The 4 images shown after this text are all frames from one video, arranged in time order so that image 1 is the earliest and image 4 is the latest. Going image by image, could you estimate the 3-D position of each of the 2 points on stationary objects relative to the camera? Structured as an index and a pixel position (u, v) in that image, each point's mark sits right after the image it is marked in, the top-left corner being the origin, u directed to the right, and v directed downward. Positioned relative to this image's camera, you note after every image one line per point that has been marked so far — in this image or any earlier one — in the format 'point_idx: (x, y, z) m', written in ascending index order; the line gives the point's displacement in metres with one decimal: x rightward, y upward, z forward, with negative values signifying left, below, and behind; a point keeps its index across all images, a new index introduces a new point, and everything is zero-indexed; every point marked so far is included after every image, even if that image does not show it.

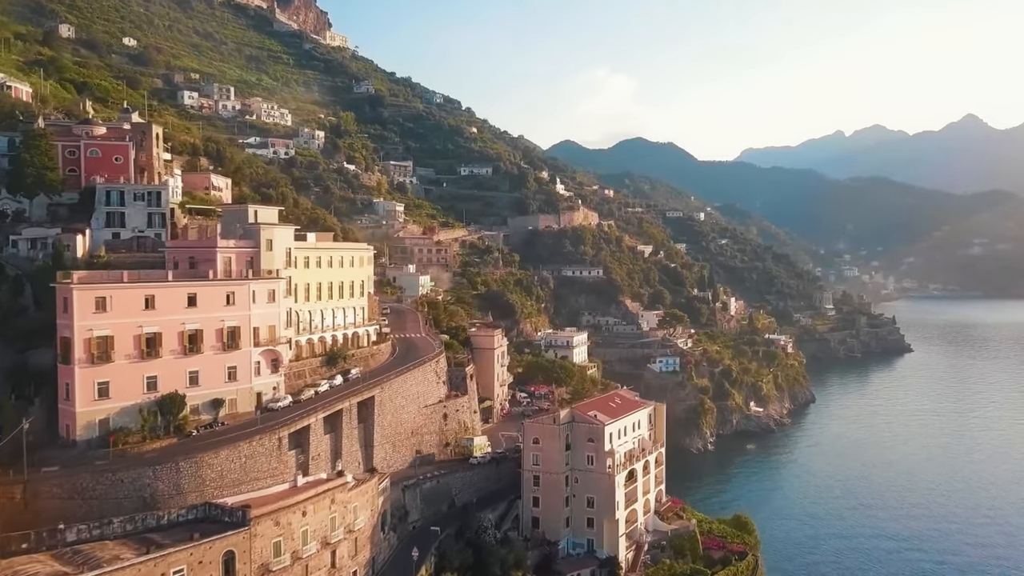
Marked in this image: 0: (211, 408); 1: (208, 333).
0: (-6.6, -2.7, +17.1) m
1: (-6.7, -1.0, +17.1) m
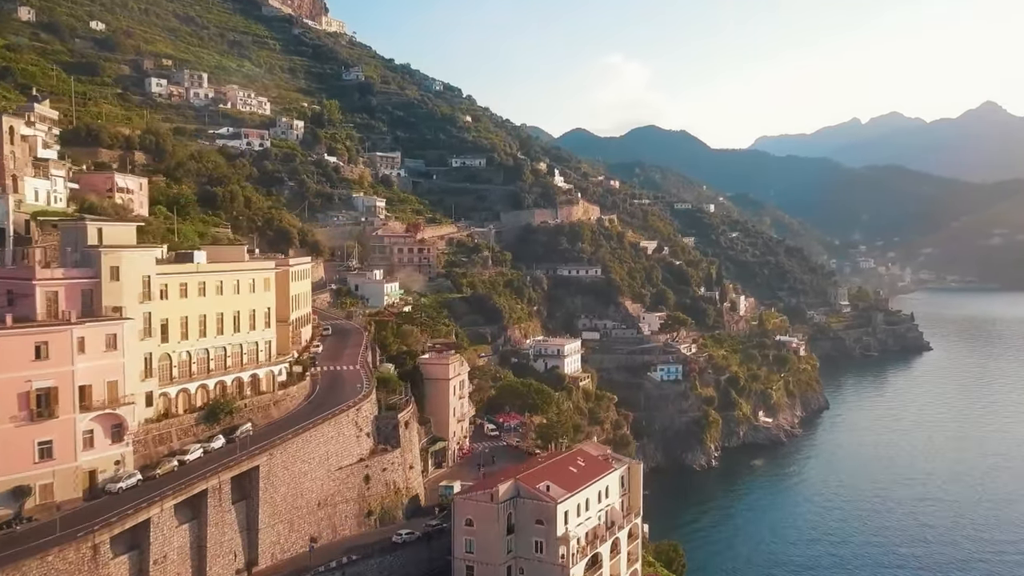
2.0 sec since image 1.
0: (-8.2, -3.5, +12.7) m
1: (-8.3, -1.8, +12.7) m
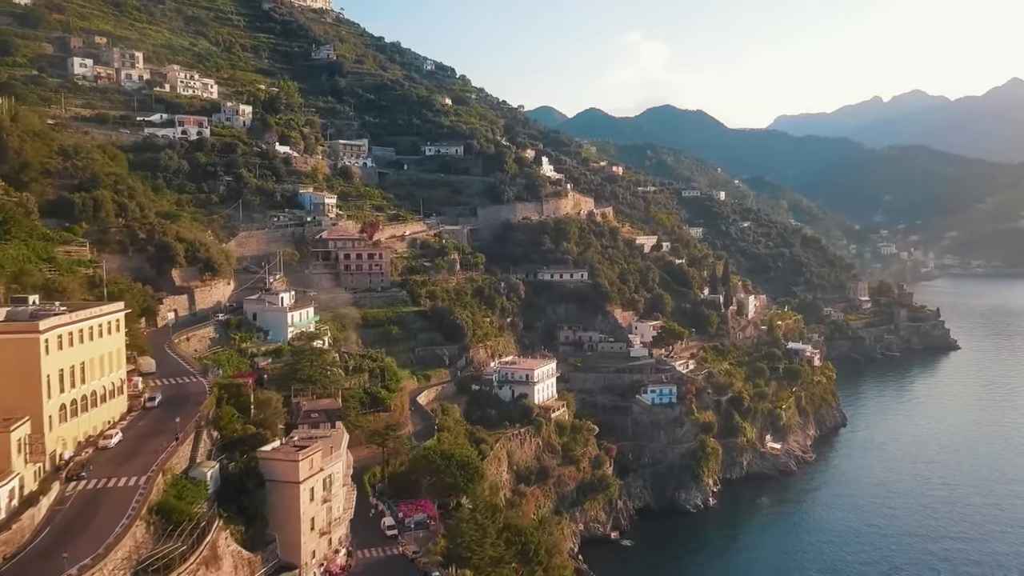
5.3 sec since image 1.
0: (-11.3, -5.2, +5.4) m
1: (-11.3, -3.6, +5.3) m
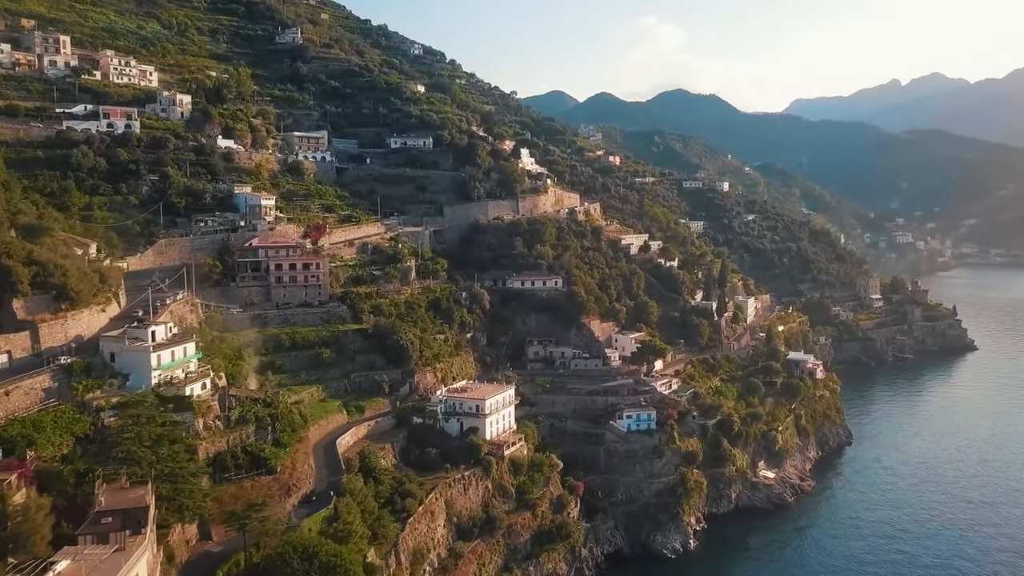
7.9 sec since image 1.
0: (-14.5, -6.8, +0.1) m
1: (-14.5, -5.2, 0.0) m
